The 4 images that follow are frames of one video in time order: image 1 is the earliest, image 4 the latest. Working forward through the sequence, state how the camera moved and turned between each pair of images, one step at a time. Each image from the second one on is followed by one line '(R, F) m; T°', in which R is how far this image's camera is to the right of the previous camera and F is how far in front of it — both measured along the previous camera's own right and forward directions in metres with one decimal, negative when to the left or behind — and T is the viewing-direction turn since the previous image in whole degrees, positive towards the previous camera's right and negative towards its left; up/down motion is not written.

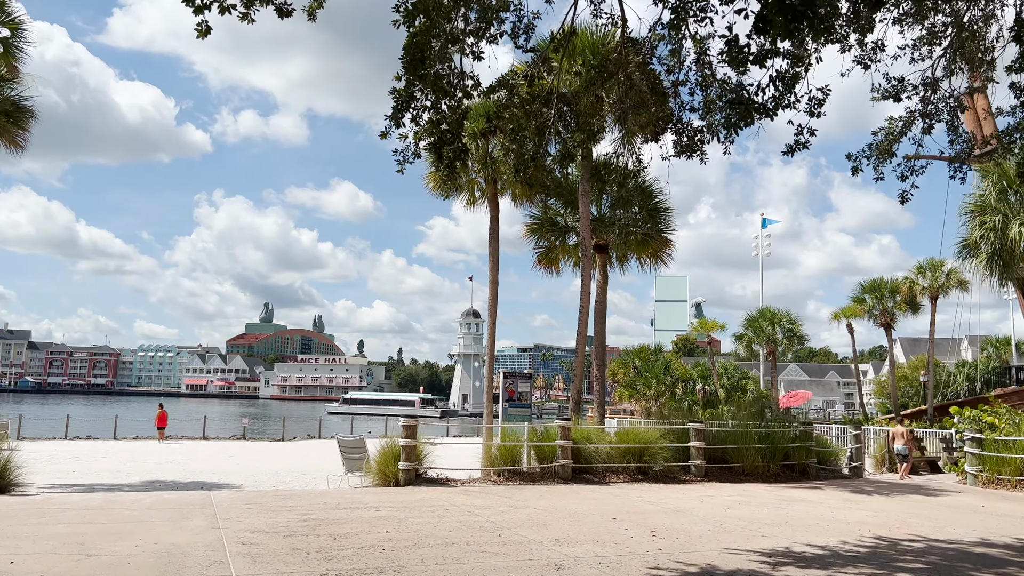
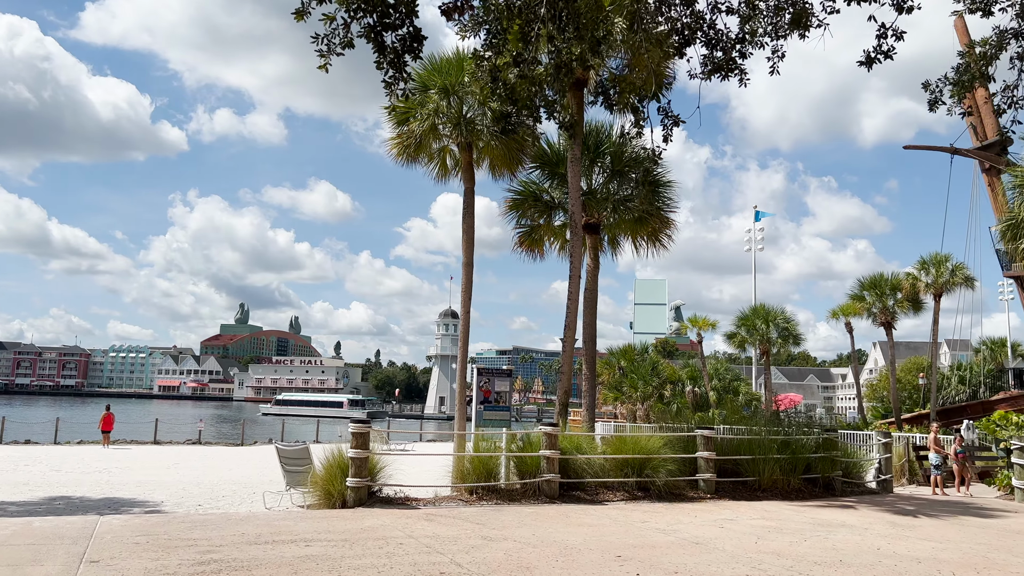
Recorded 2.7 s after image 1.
(0.0, +2.3) m; +2°
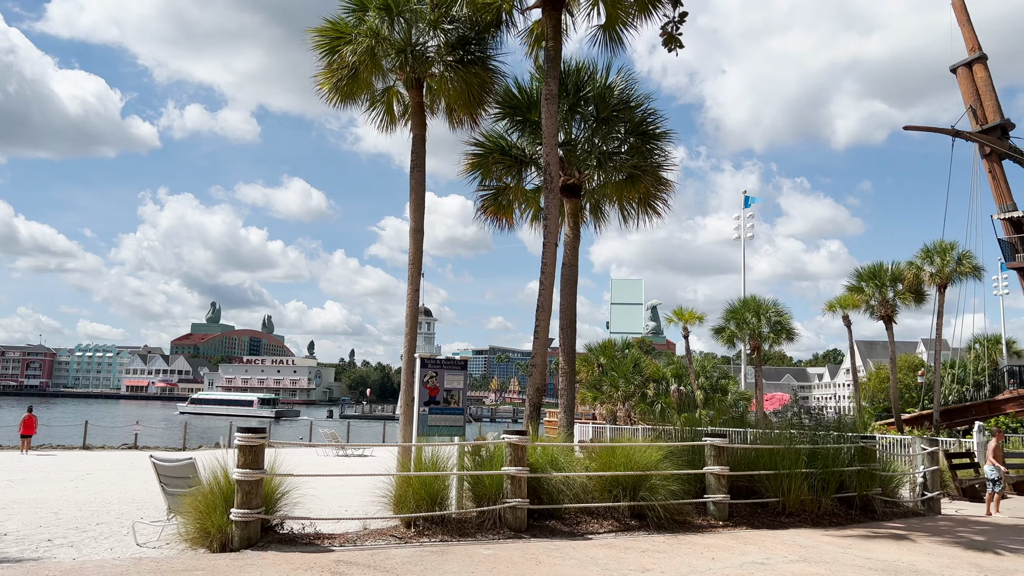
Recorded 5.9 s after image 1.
(+0.3, +2.7) m; +2°
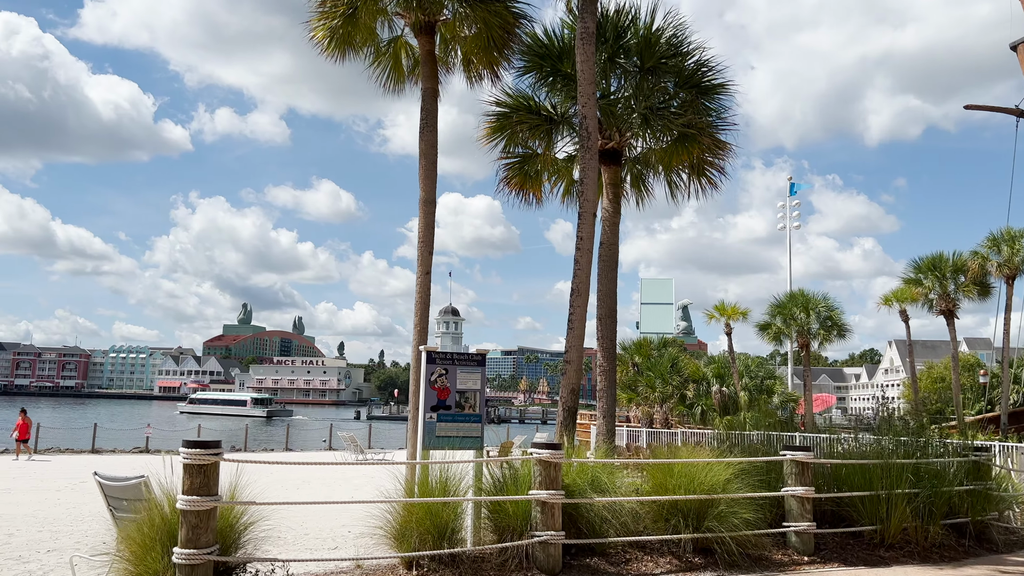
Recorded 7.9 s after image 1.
(0.0, +1.8) m; -2°
